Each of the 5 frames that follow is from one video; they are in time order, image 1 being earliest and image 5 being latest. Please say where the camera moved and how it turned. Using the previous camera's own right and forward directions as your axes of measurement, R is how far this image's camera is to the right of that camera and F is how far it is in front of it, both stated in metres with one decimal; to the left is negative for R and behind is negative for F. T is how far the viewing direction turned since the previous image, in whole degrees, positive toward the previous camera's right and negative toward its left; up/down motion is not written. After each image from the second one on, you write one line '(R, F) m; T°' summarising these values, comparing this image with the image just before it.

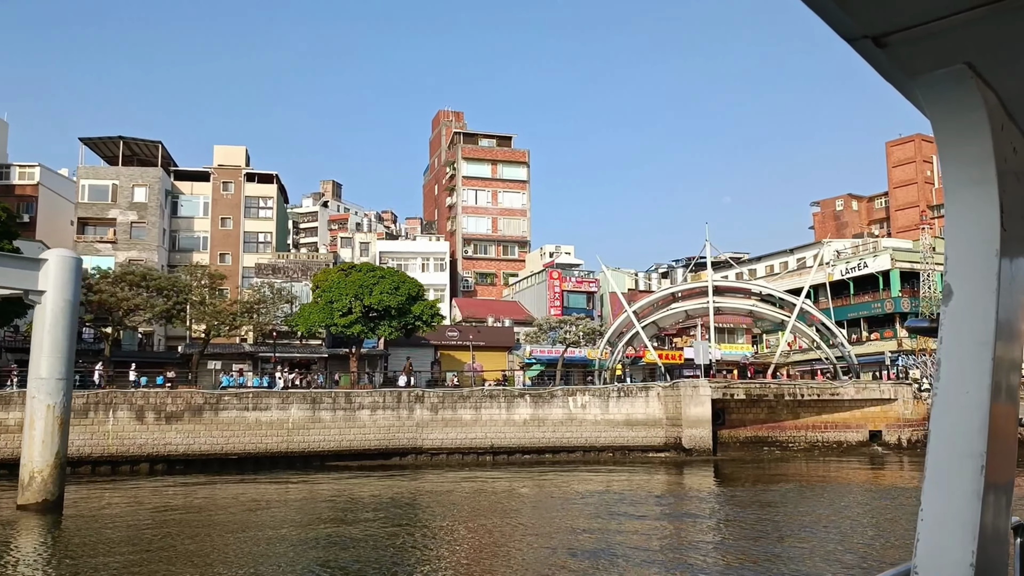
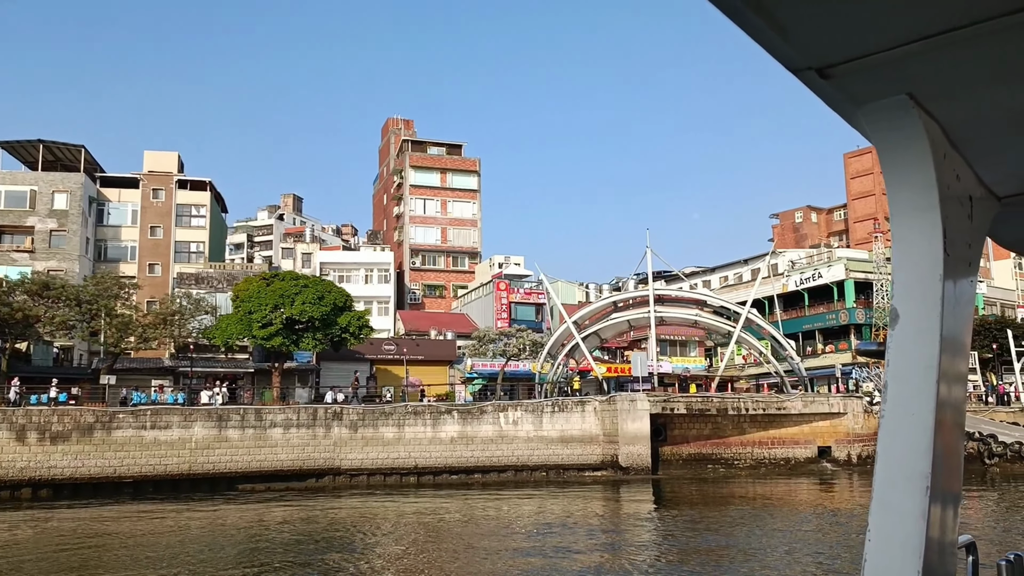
(+1.3, +1.8) m; +2°
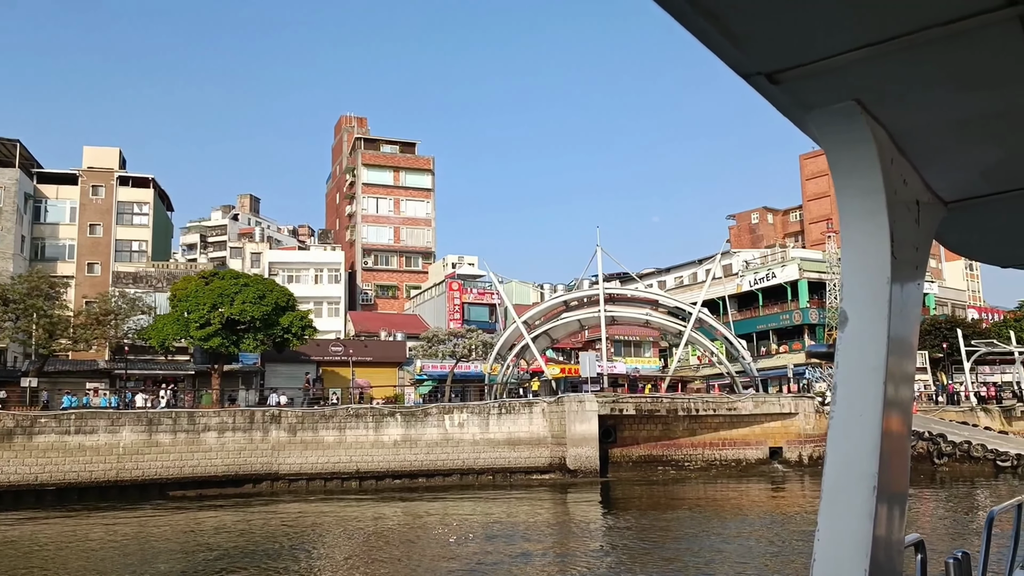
(+0.5, +0.7) m; +2°
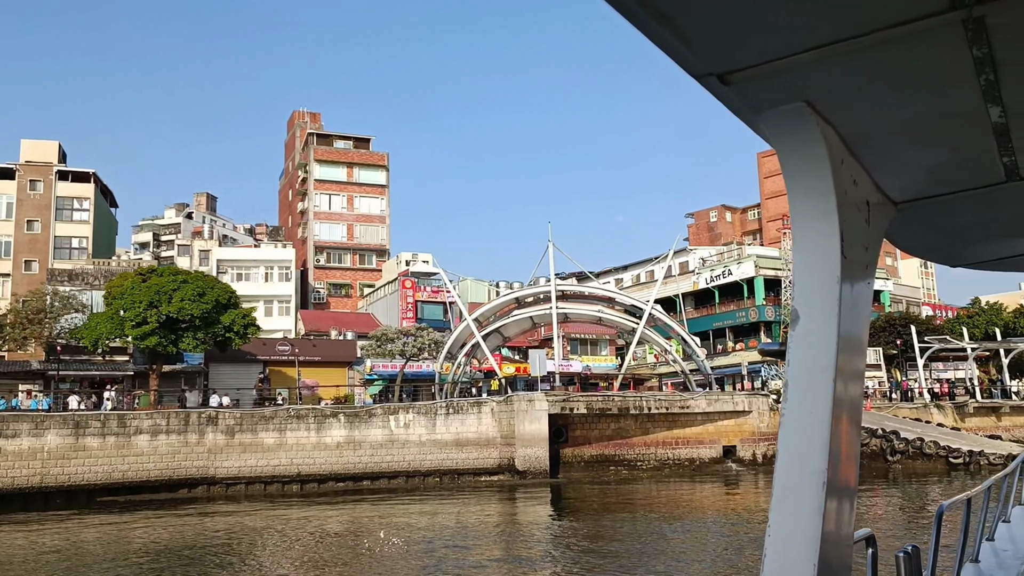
(+0.5, +0.7) m; +2°
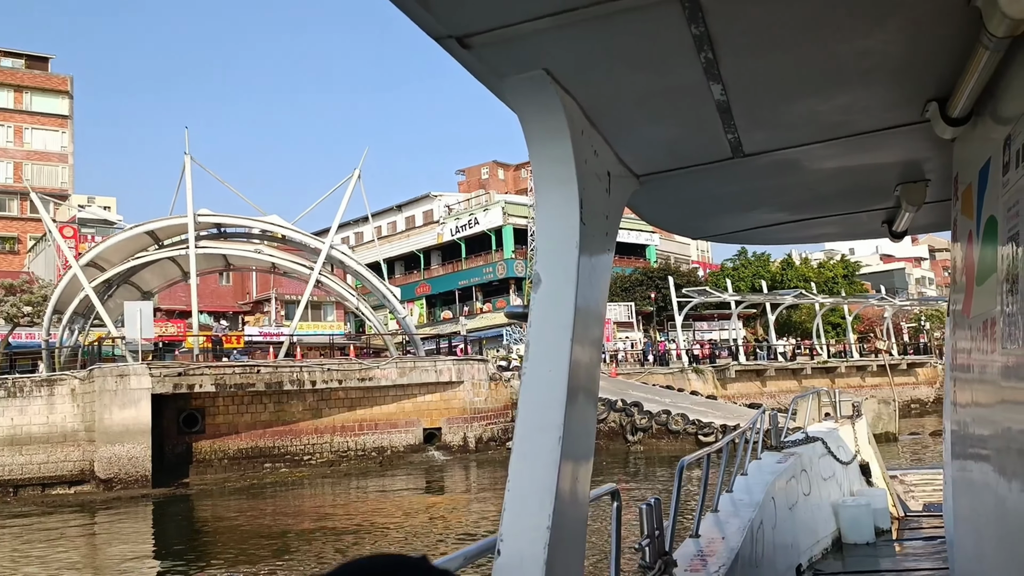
(+4.1, +7.2) m; +12°
